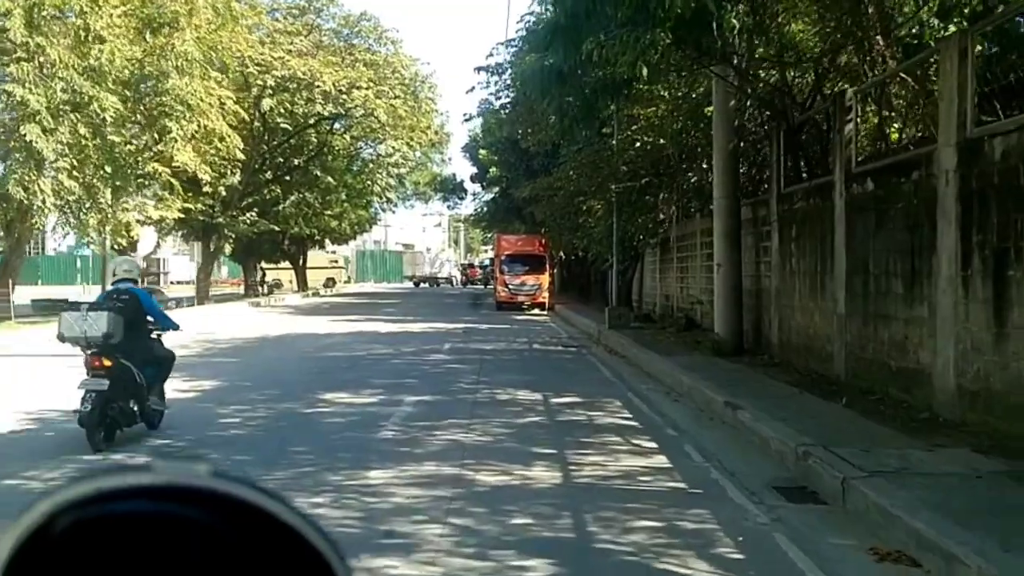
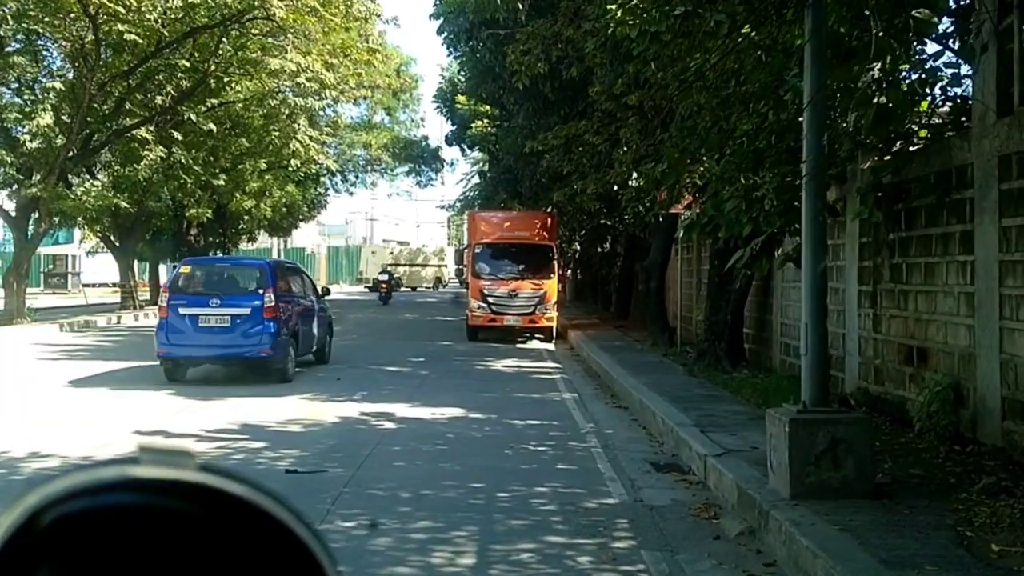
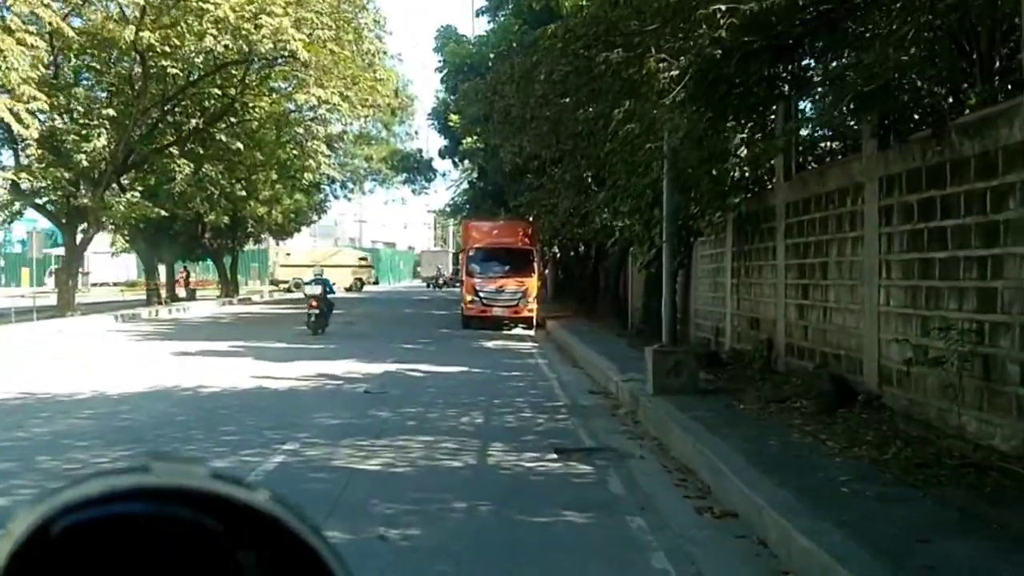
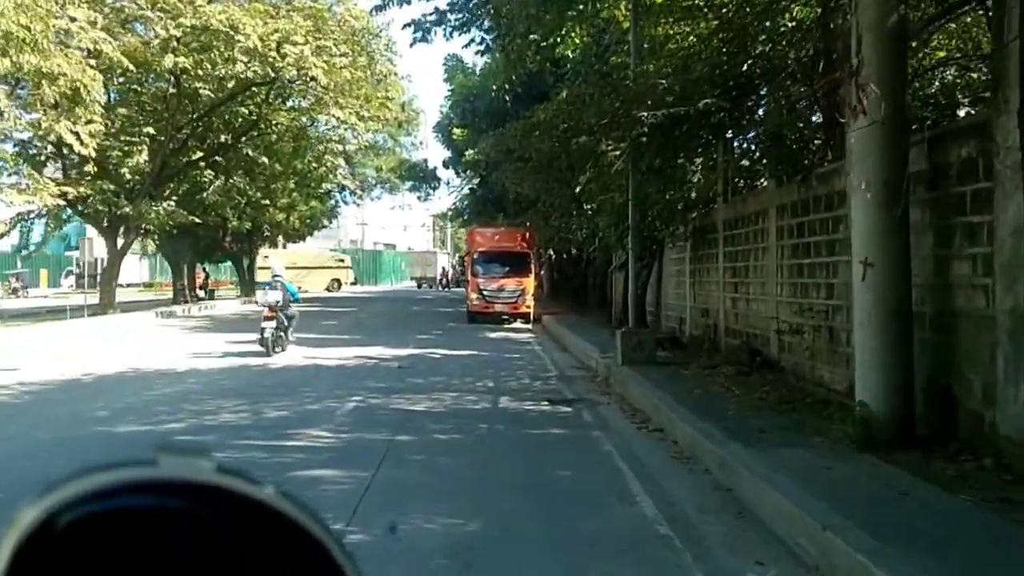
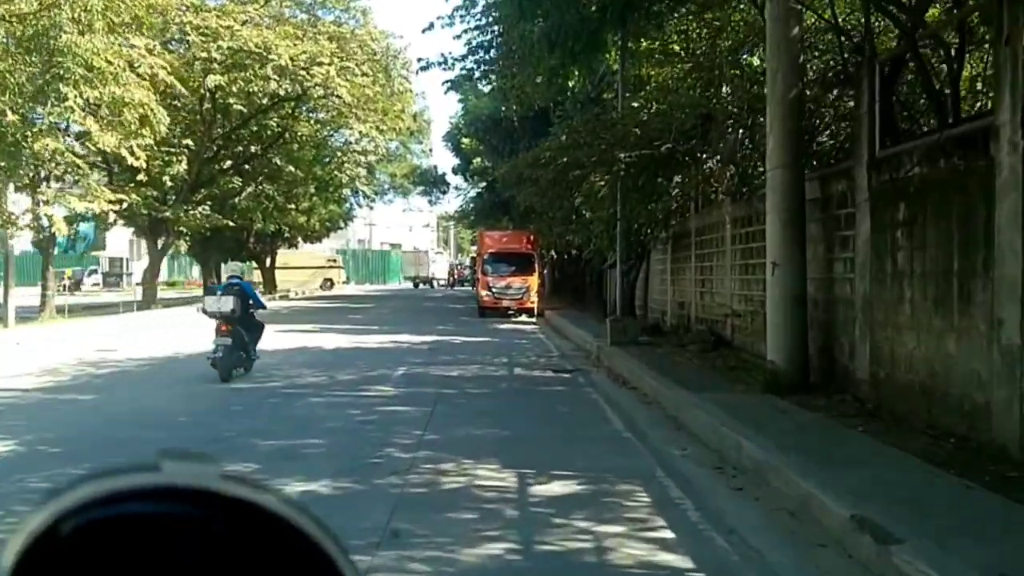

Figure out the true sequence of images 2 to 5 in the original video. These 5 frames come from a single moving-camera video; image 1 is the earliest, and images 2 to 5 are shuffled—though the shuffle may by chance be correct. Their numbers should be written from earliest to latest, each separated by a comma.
5, 4, 3, 2
